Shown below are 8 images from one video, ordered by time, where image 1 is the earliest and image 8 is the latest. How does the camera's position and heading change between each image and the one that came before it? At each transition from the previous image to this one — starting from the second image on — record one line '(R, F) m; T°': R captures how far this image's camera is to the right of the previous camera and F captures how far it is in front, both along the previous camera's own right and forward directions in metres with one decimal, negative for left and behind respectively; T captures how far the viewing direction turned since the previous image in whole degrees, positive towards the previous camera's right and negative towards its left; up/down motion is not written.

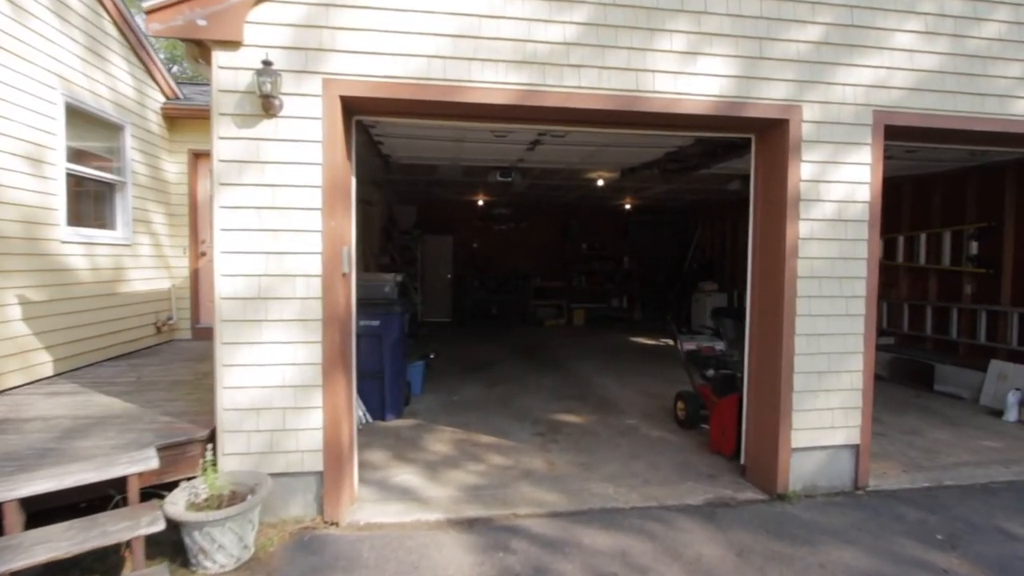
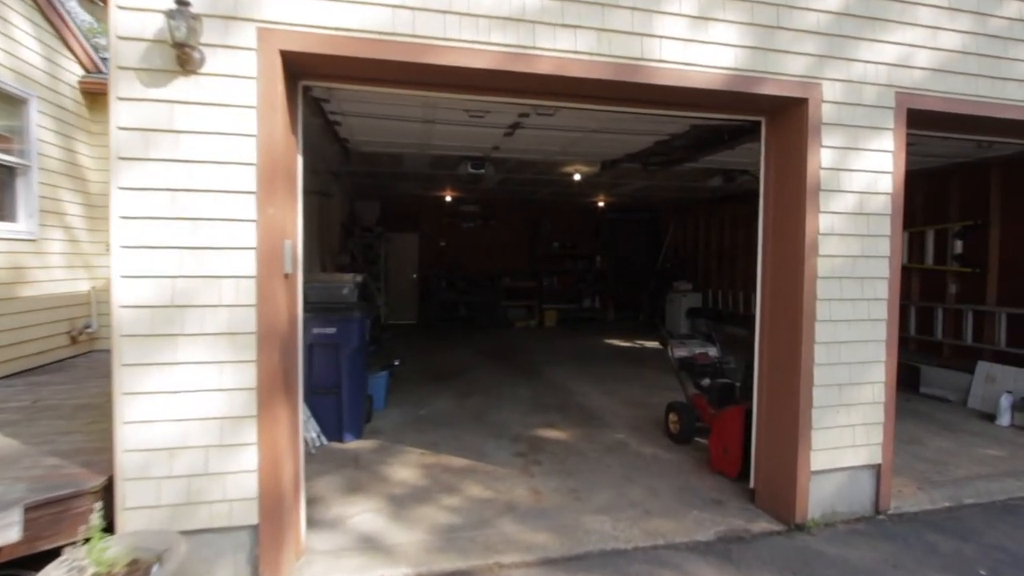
(-0.1, +0.5) m; +4°
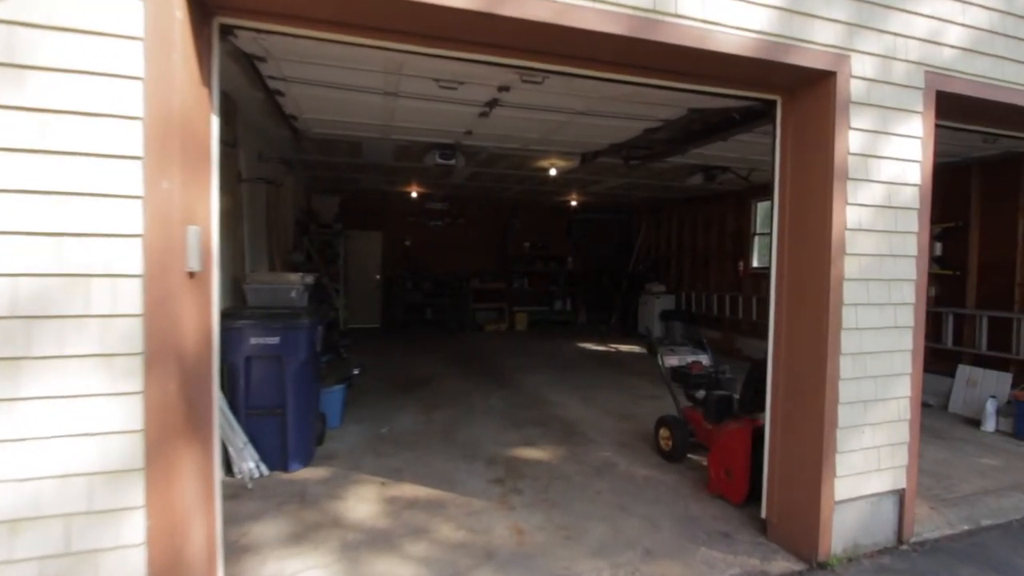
(-0.1, +0.5) m; +4°
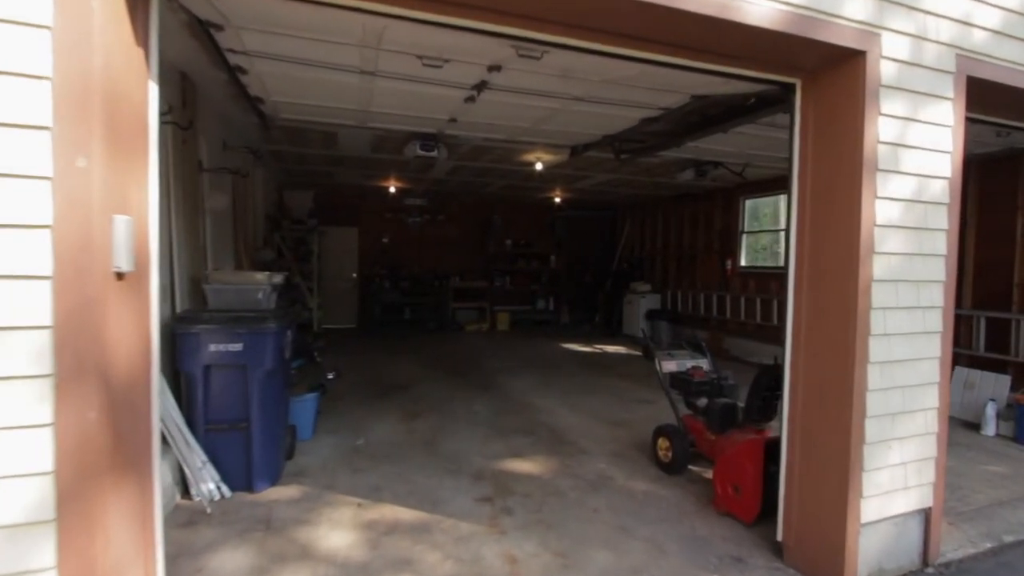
(-0.1, +0.3) m; +2°
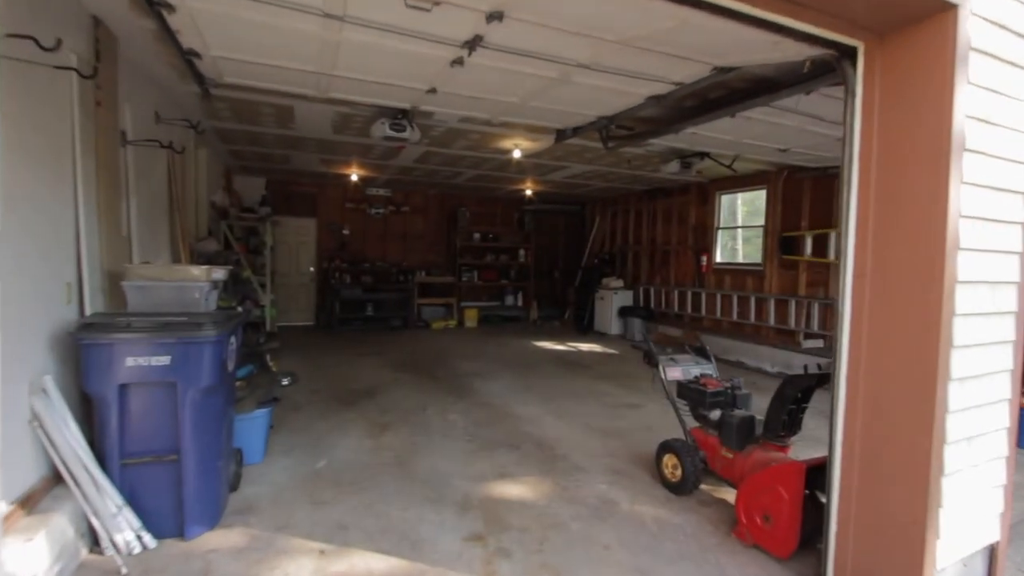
(-0.2, +0.5) m; +5°
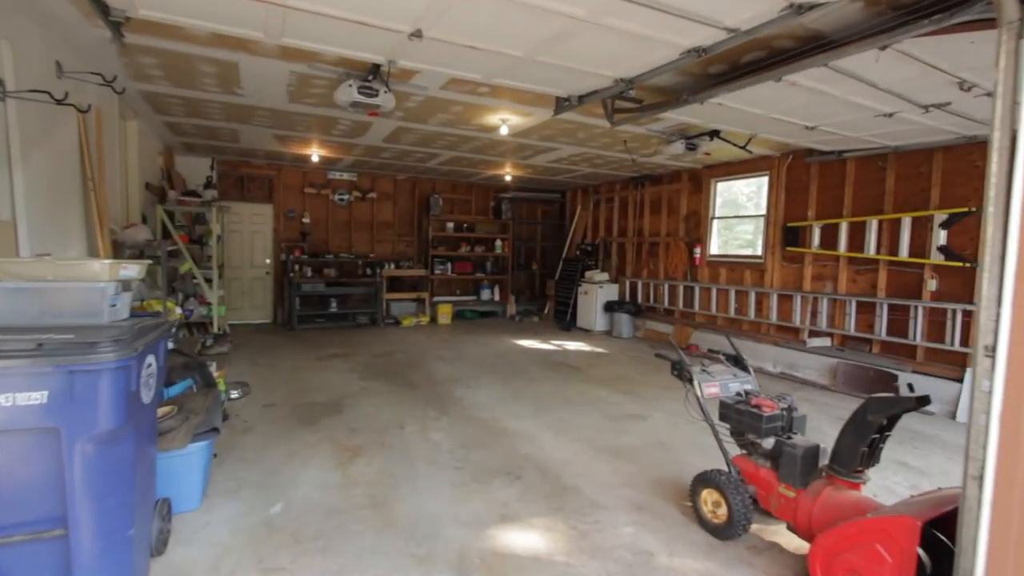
(-0.2, +0.7) m; +4°
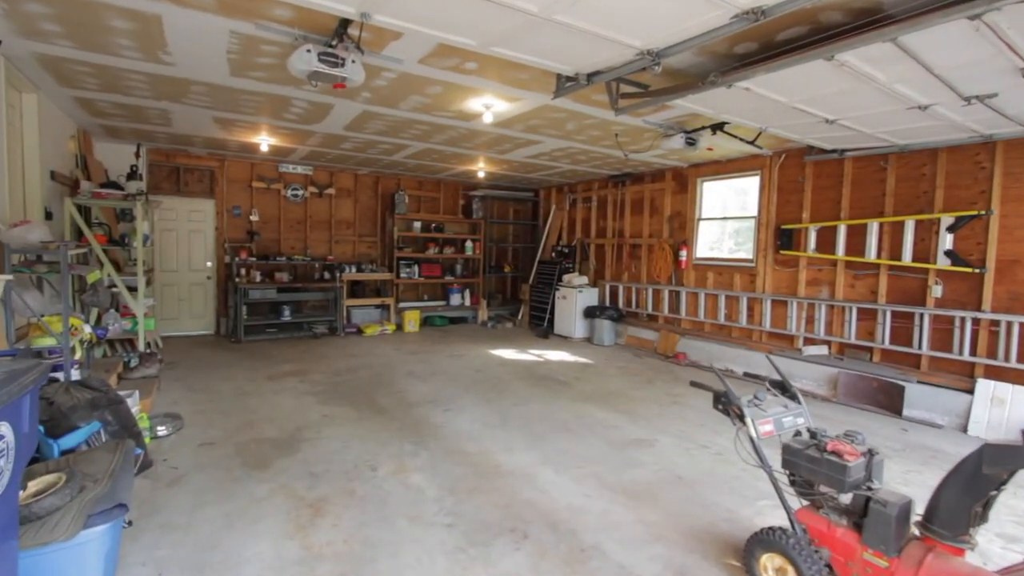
(-0.2, +0.6) m; +5°
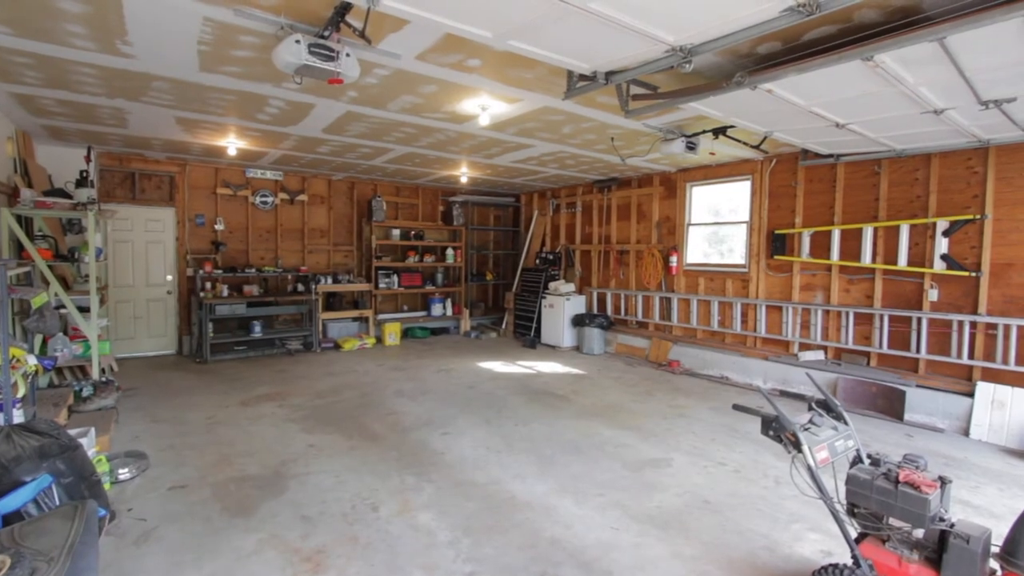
(-0.3, +0.3) m; +4°
